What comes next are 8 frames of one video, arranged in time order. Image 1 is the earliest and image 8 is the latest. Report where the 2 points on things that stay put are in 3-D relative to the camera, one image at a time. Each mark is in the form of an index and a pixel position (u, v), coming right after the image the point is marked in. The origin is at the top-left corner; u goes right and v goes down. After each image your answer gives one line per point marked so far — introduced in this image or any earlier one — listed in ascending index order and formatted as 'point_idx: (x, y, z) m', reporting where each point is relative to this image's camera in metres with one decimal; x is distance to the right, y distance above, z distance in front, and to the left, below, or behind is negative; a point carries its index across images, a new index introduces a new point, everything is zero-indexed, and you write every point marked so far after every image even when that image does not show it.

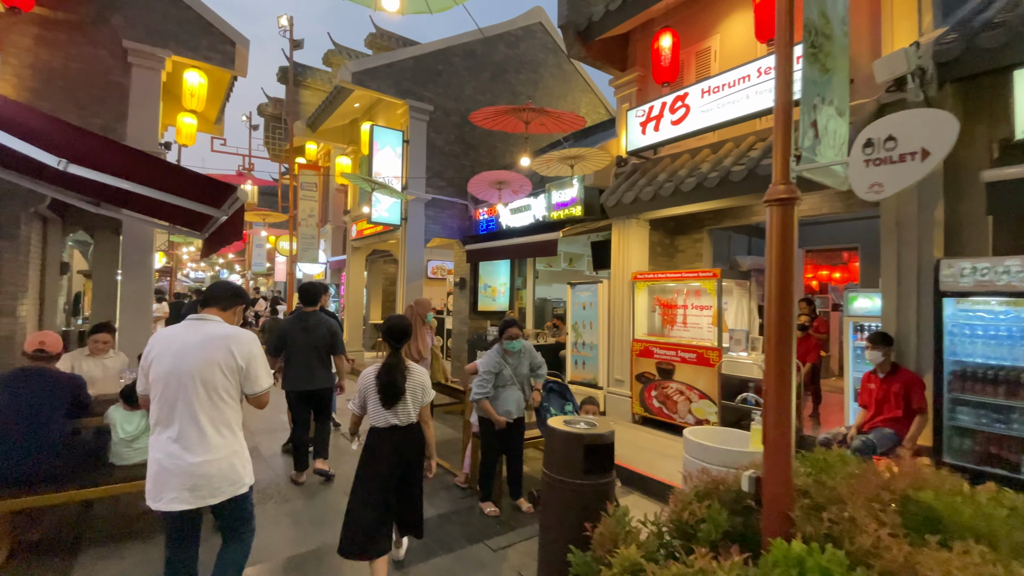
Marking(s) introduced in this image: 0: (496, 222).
0: (-0.4, +1.3, +9.2) m
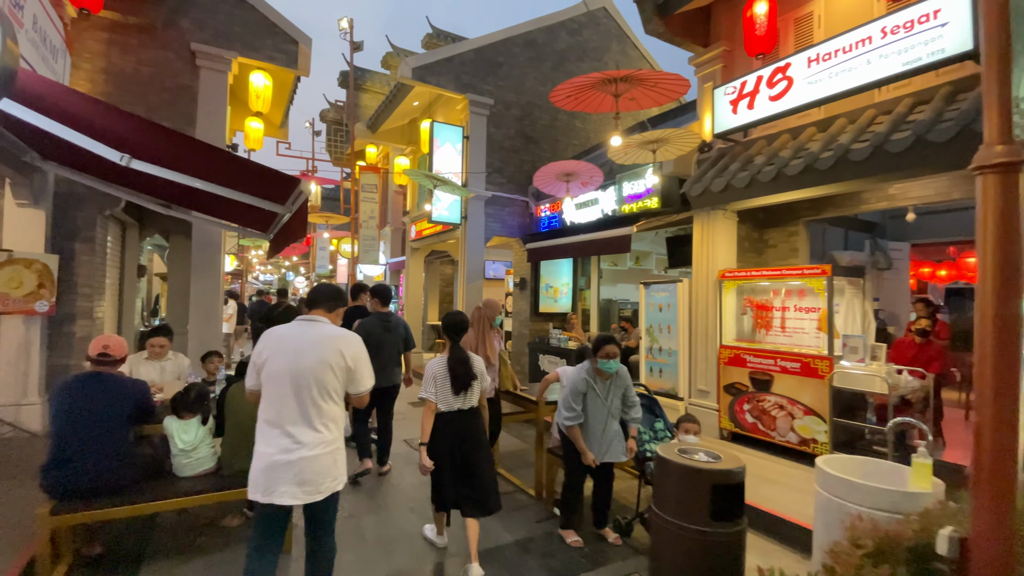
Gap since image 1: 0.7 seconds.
0: (+0.8, +1.3, +8.7) m
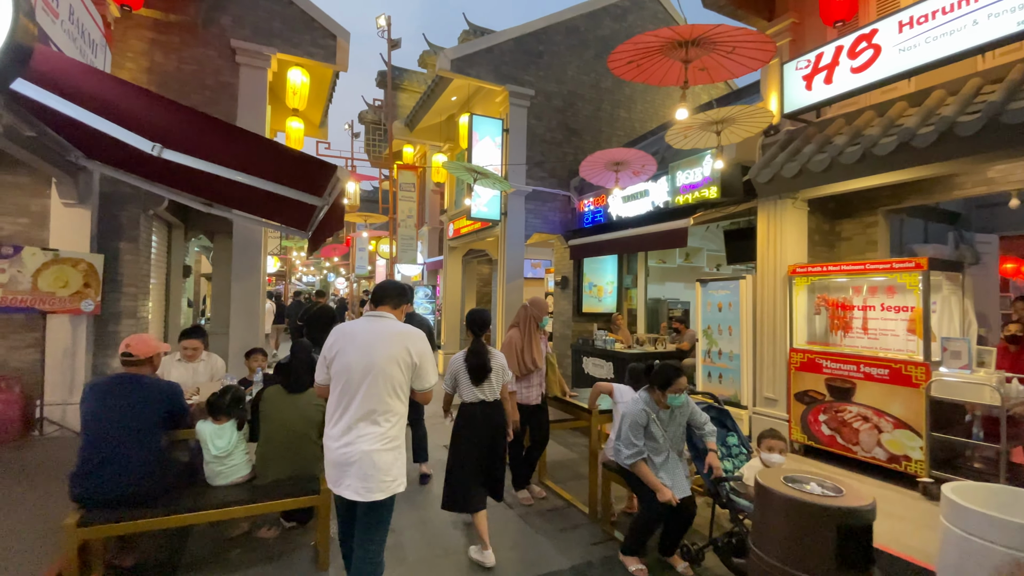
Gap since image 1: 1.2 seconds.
0: (+1.6, +1.3, +8.2) m
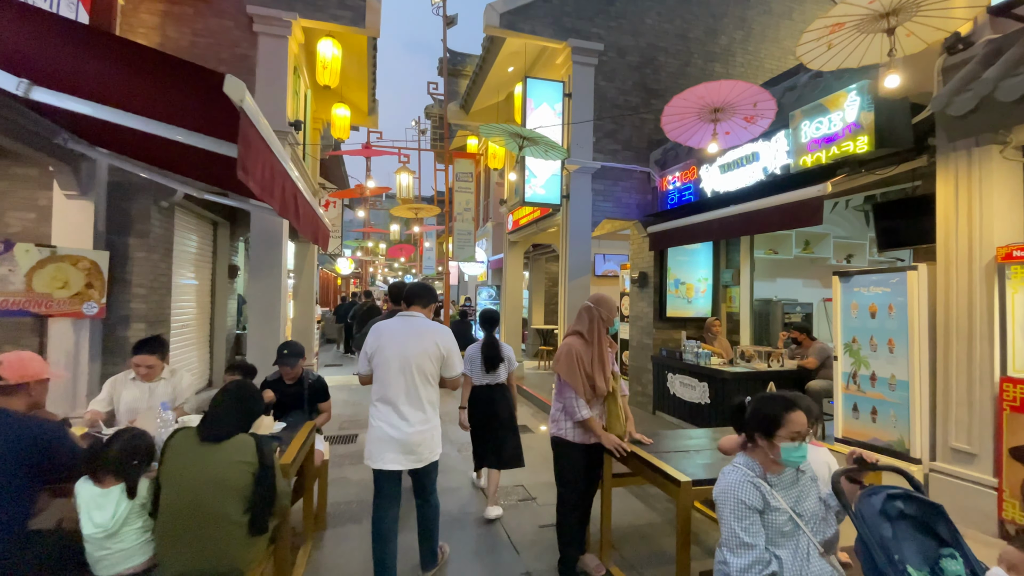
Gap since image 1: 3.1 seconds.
0: (+2.5, +1.3, +6.4) m
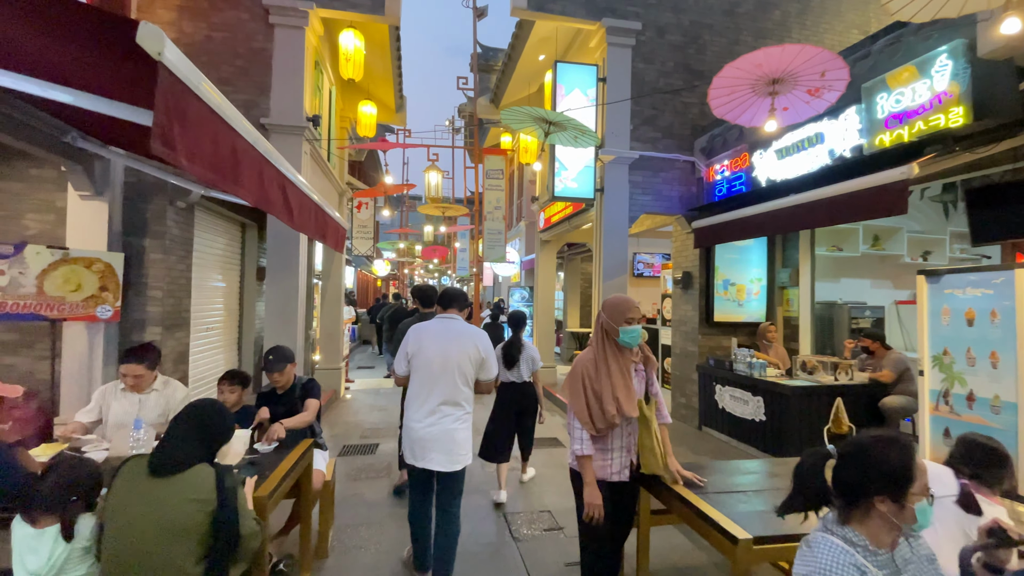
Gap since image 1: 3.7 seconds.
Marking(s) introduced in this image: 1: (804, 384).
0: (+2.8, +1.3, +5.7) m
1: (+3.2, -1.0, +5.2) m
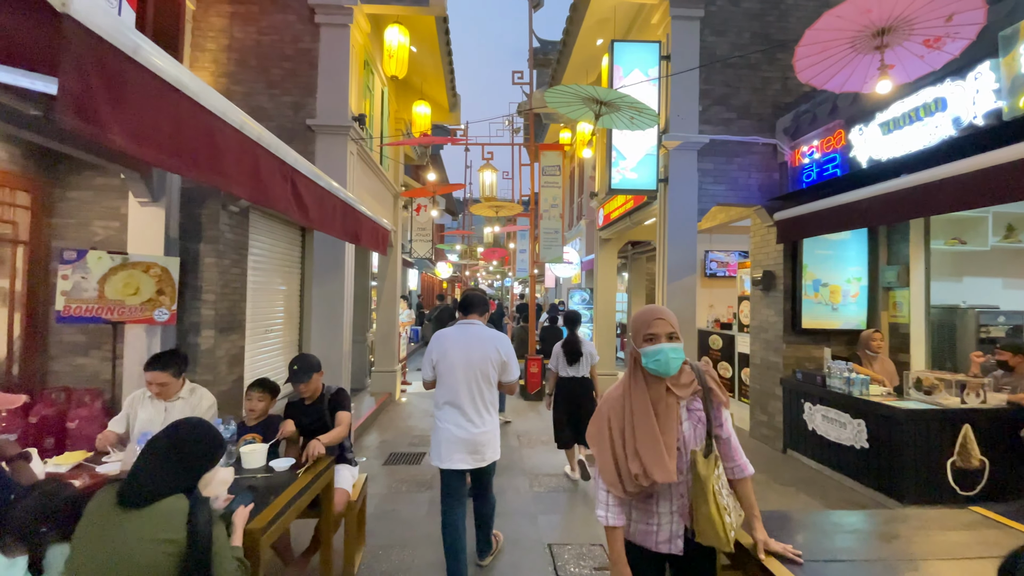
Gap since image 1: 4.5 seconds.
0: (+3.4, +1.3, +4.9) m
1: (+3.7, -1.1, +4.3) m
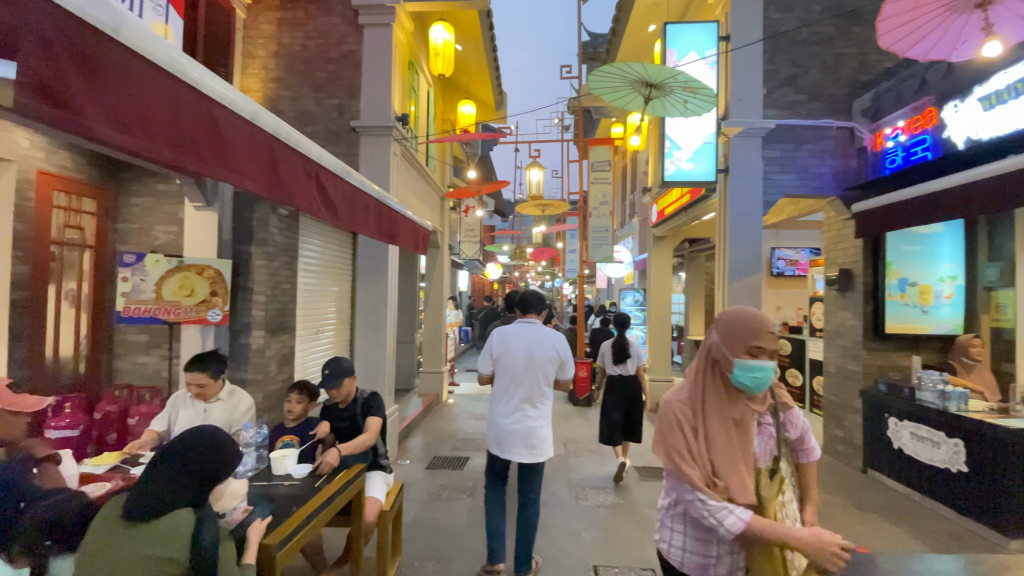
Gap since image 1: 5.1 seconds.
0: (+3.8, +1.3, +4.2) m
1: (+4.0, -1.0, +3.6) m
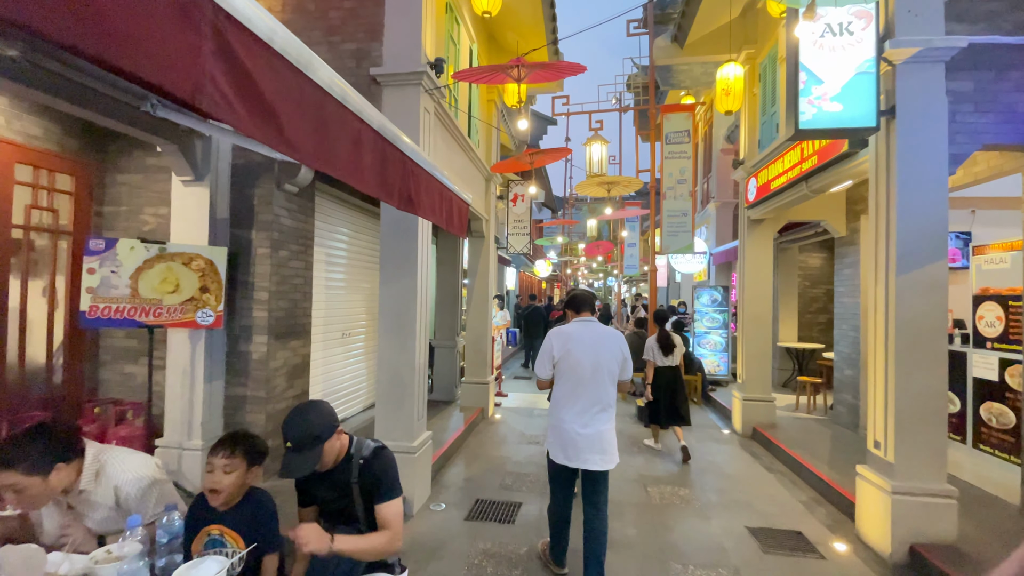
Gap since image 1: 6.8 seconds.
0: (+4.2, +1.3, +2.6) m
1: (+4.4, -1.0, +1.9) m
